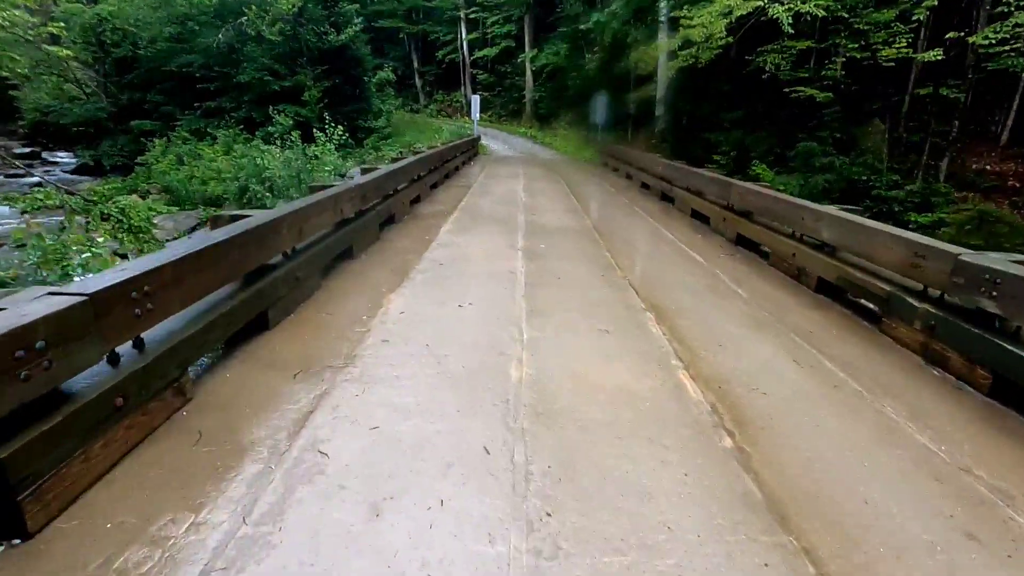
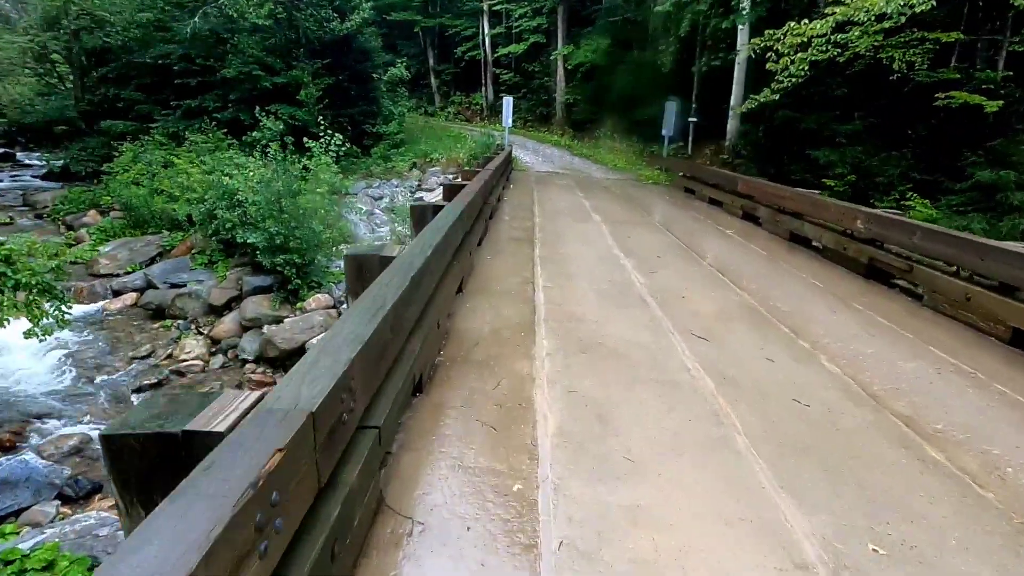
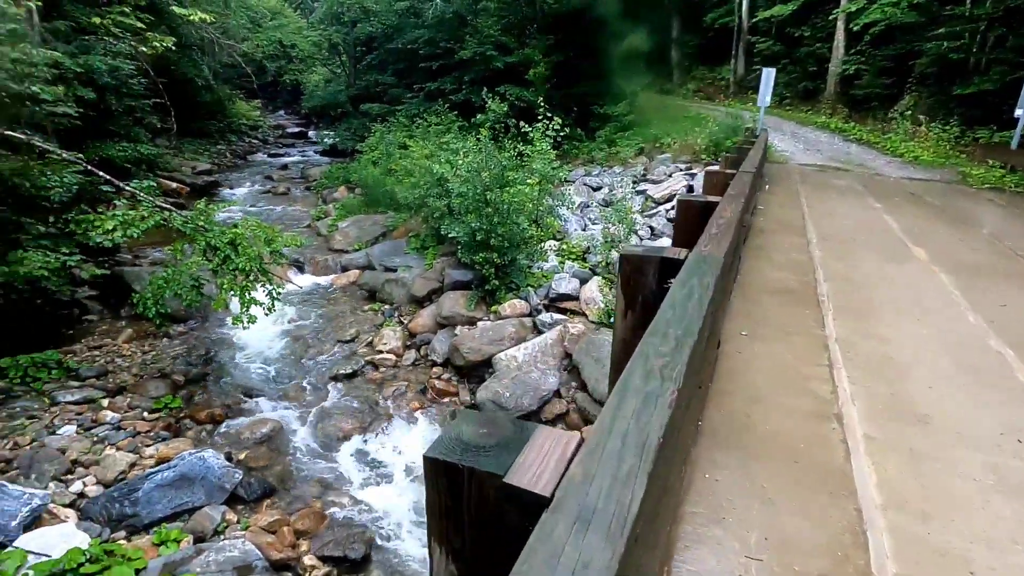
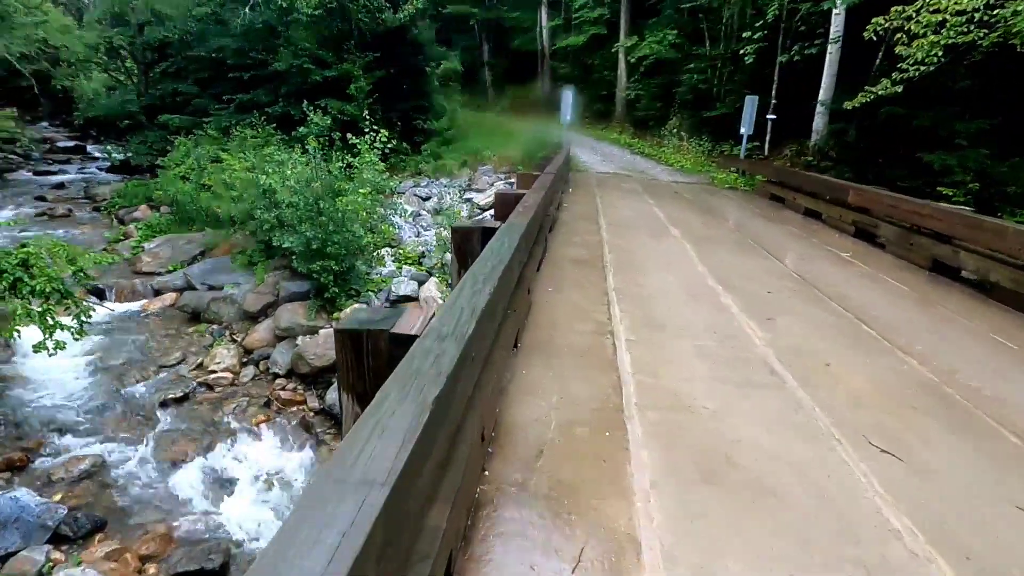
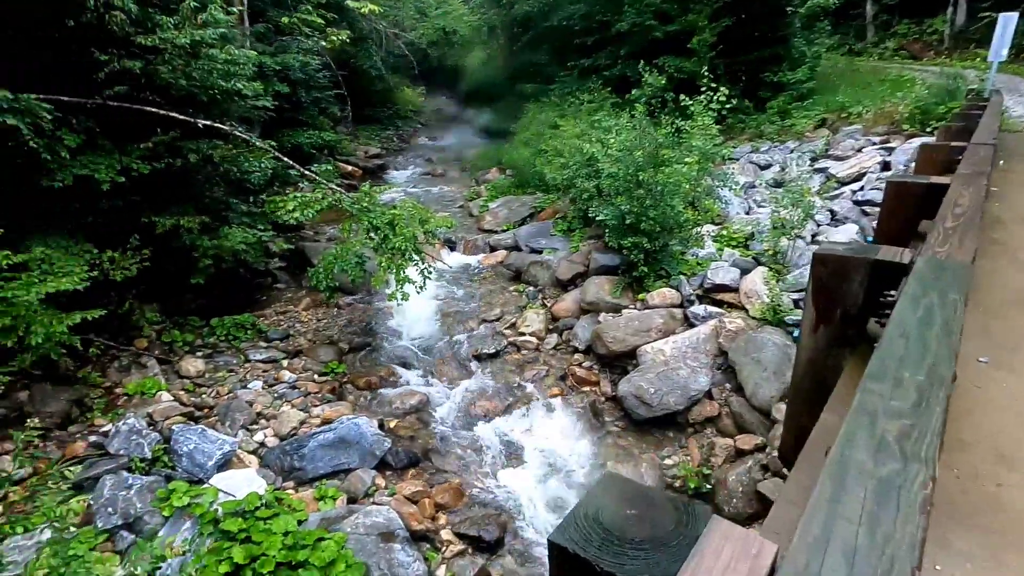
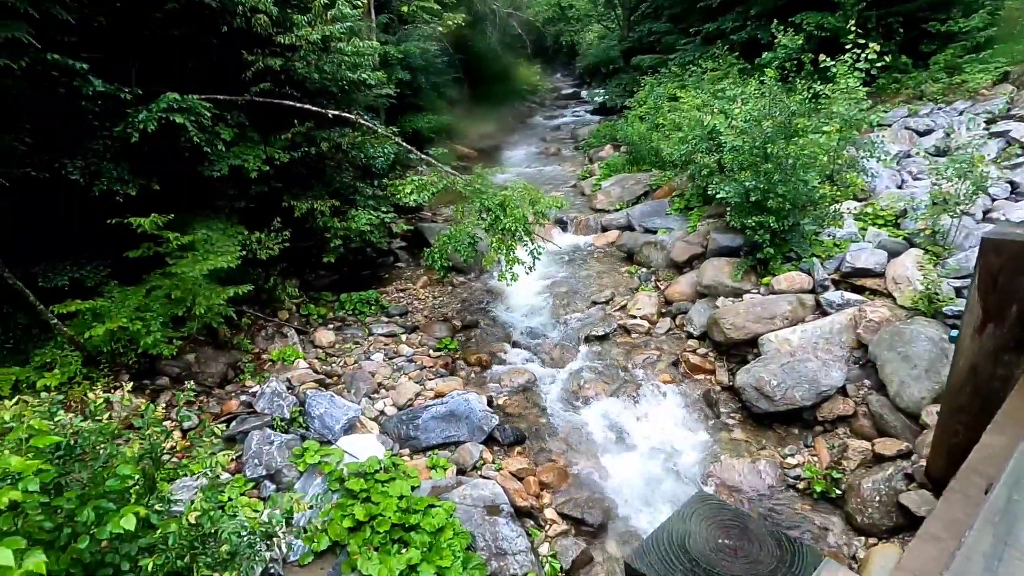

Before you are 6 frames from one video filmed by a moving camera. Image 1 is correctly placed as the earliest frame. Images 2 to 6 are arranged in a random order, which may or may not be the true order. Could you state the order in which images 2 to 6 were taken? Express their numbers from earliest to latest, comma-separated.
2, 4, 3, 5, 6
